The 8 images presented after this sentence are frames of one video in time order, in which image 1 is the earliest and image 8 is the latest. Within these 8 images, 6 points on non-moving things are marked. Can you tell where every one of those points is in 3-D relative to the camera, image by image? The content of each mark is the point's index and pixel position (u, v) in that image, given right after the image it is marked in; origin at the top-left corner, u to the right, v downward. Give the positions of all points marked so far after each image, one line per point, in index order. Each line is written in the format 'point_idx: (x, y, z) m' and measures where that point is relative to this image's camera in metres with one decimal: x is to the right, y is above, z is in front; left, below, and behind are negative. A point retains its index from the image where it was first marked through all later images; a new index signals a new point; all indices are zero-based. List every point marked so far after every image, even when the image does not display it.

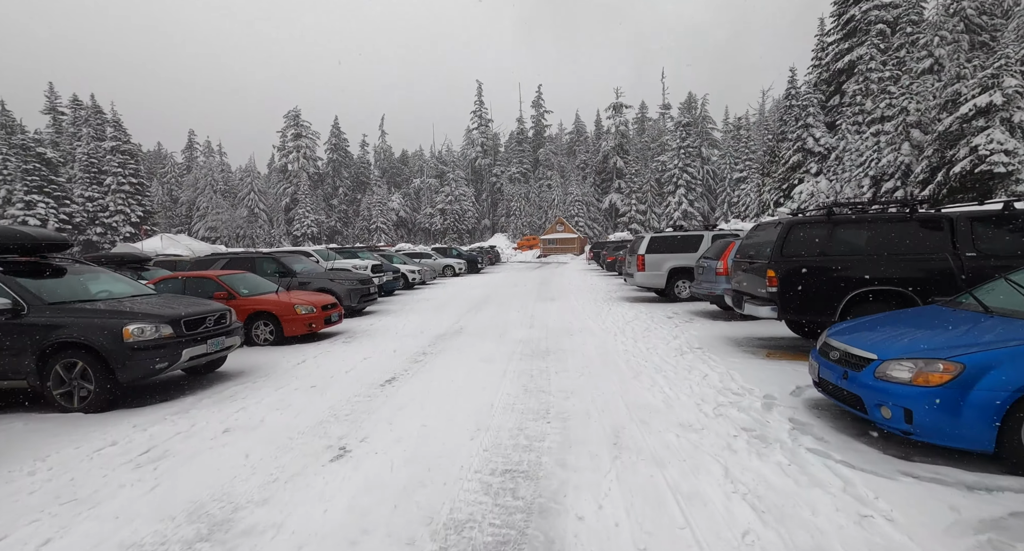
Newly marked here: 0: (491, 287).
0: (-0.8, -0.3, +19.5) m
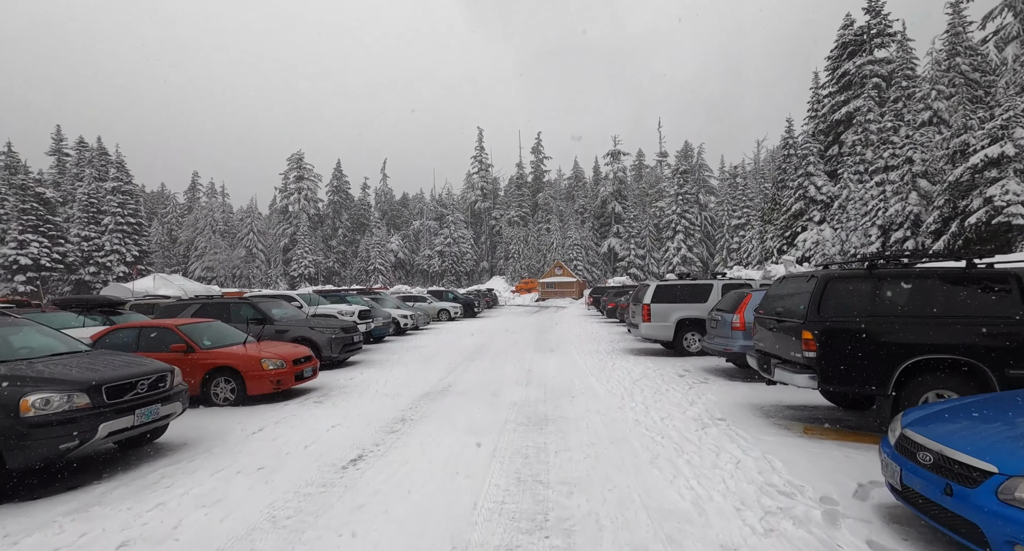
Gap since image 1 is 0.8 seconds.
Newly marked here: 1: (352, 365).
0: (-0.9, -1.8, +18.5) m
1: (-3.4, -1.9, +11.7) m
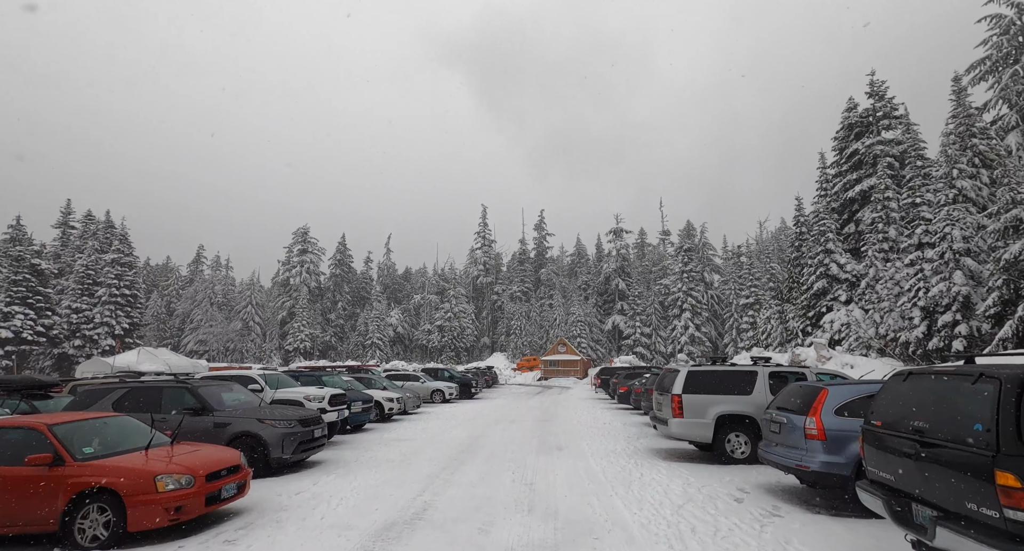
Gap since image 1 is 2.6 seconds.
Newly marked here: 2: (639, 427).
0: (-0.9, -4.1, +15.9) m
1: (-3.4, -3.2, +9.2) m
2: (+3.3, -3.9, +14.4) m
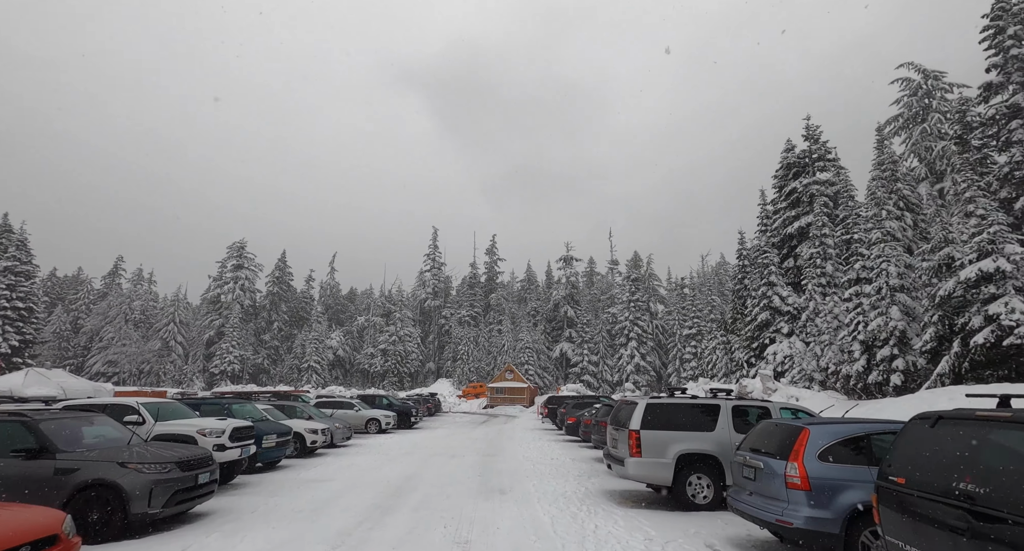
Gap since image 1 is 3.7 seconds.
0: (-2.4, -4.6, +14.3) m
1: (-4.3, -3.3, +7.5) m
2: (+1.8, -4.5, +13.2) m
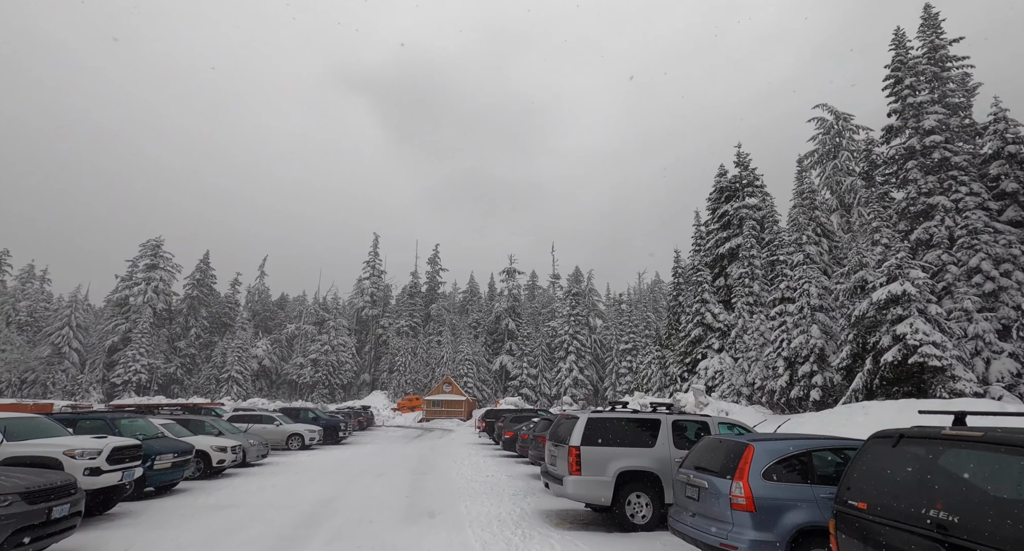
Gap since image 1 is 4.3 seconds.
0: (-4.1, -4.7, +13.3) m
1: (-5.1, -3.2, +6.4) m
2: (+0.3, -4.7, +12.7) m
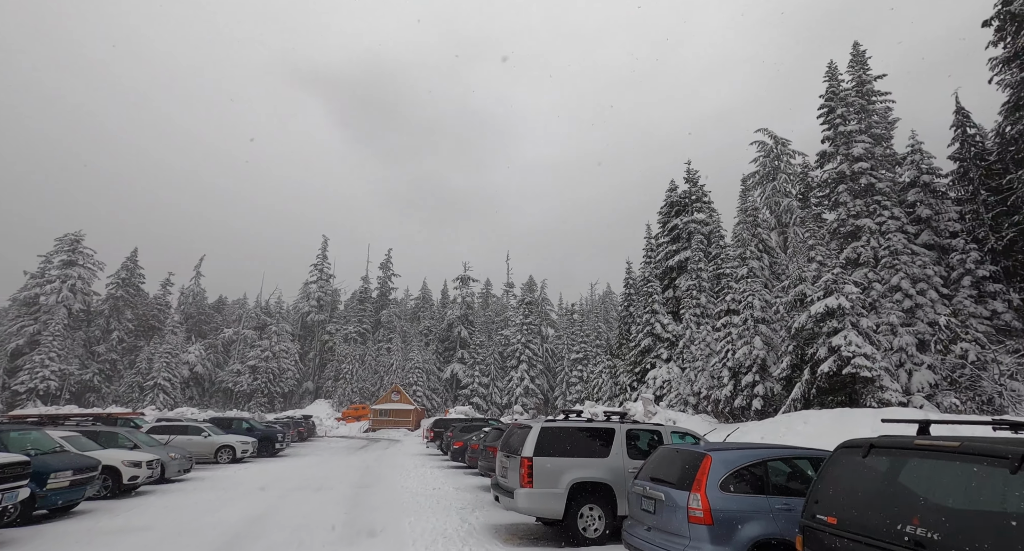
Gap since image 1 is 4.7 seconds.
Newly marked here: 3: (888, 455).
0: (-5.2, -4.8, +12.5) m
1: (-5.7, -3.1, +5.5) m
2: (-0.8, -4.8, +12.2) m
3: (+2.3, -1.1, +3.5) m
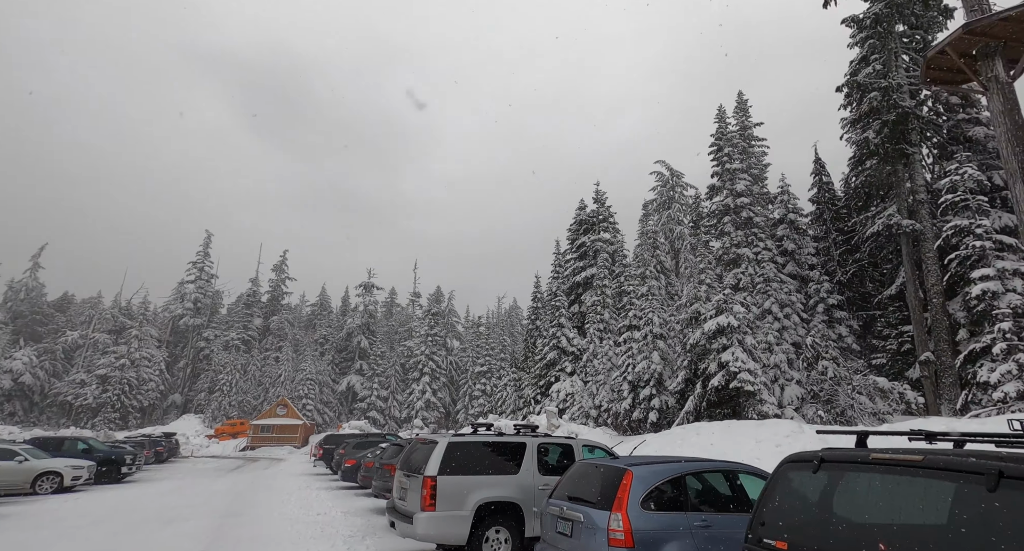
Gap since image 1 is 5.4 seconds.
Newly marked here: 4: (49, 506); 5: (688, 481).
0: (-7.2, -4.6, +10.6) m
1: (-6.5, -2.8, +3.7) m
2: (-2.8, -4.8, +11.1) m
3: (+1.8, -1.0, +3.0) m
4: (-10.1, -5.2, +12.7) m
5: (+1.9, -2.2, +5.9) m
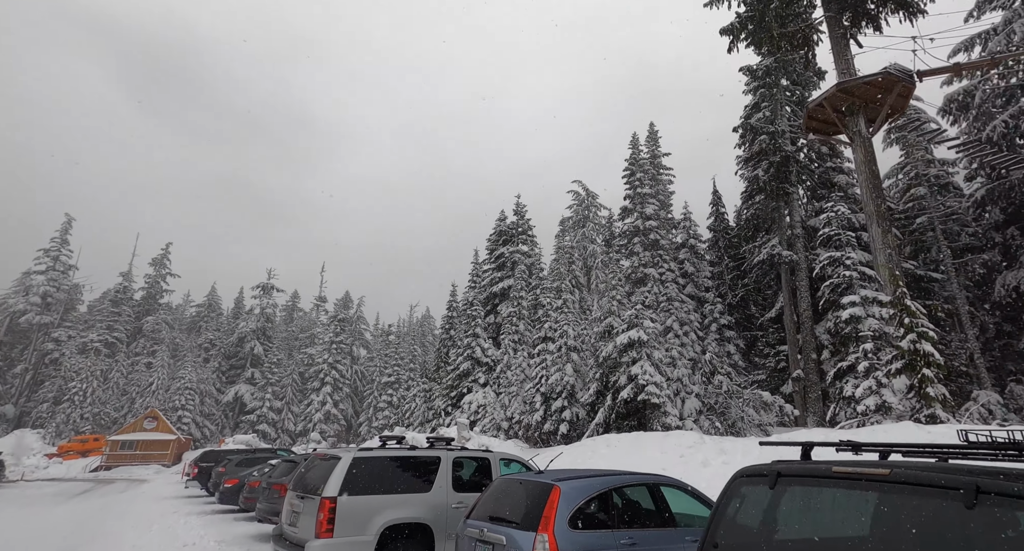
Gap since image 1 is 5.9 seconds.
0: (-8.7, -4.4, +8.4) m
1: (-6.9, -2.4, +1.7) m
2: (-4.4, -4.6, +9.5) m
3: (+1.5, -0.8, +2.4) m
4: (-11.9, -4.9, +10.1) m
5: (+1.1, -2.0, +5.2) m
